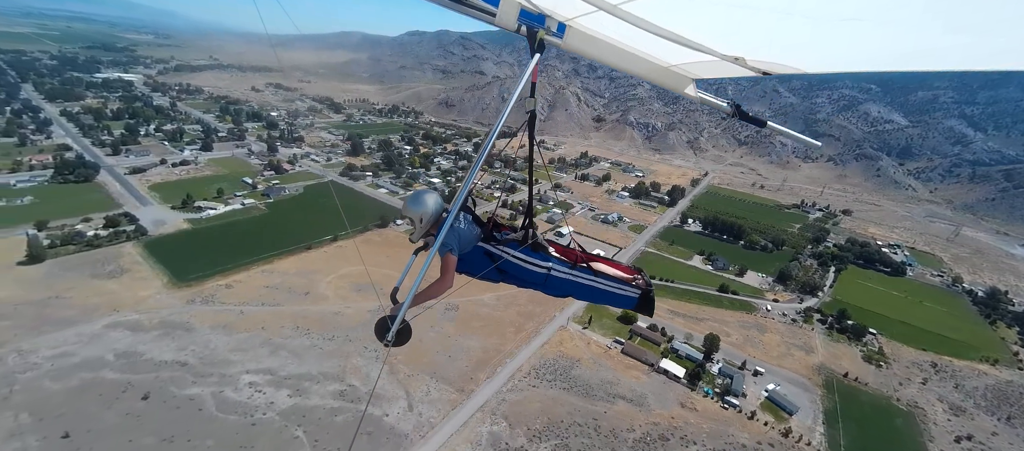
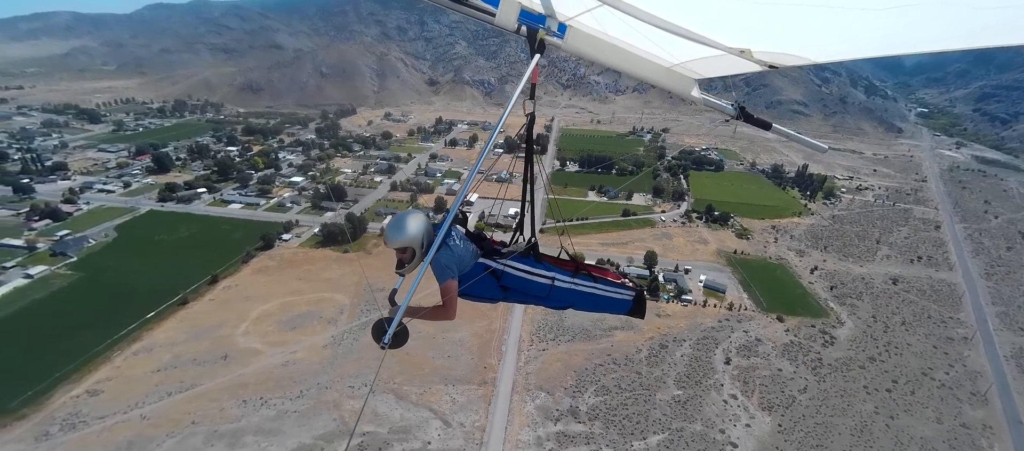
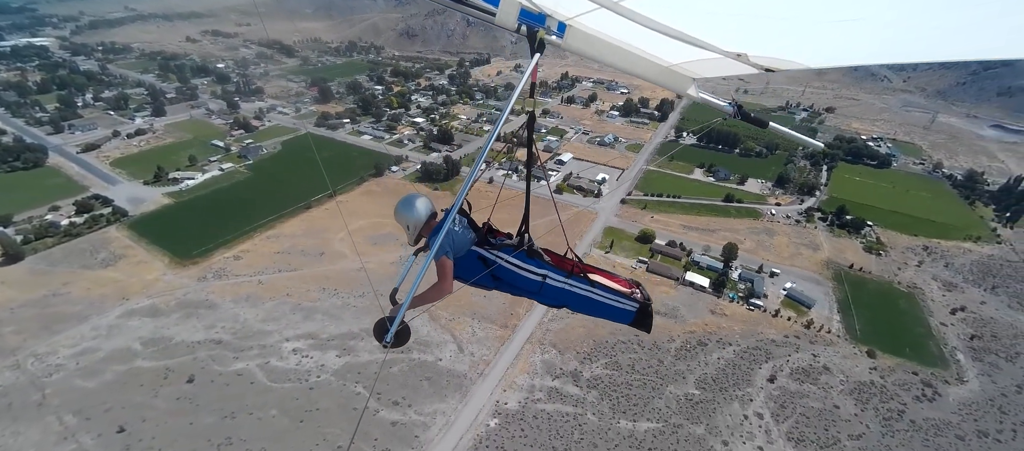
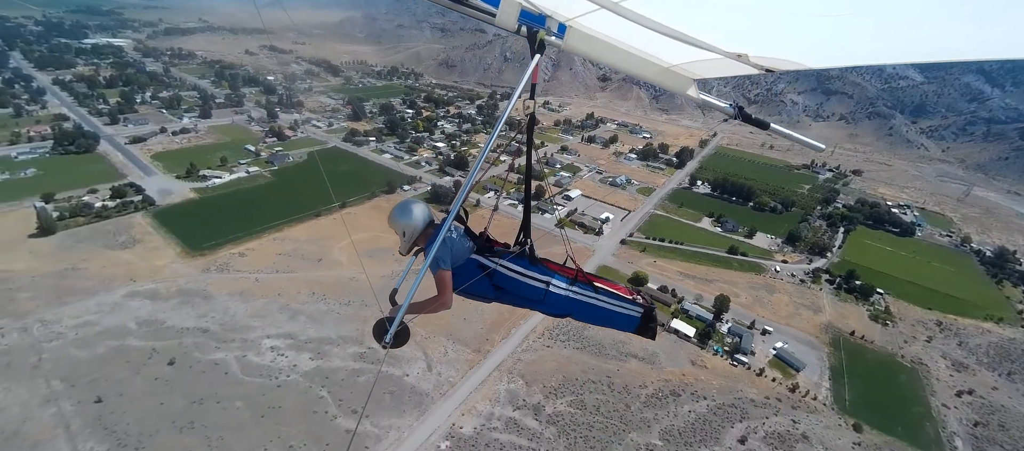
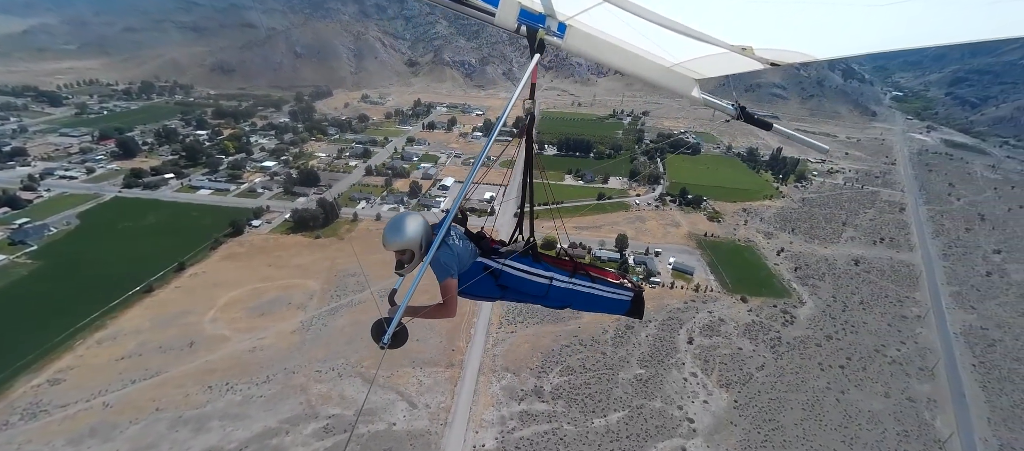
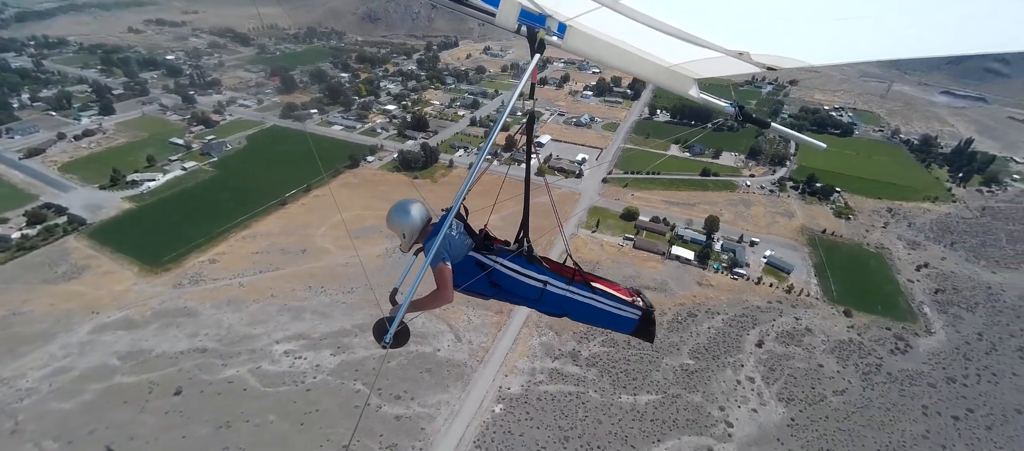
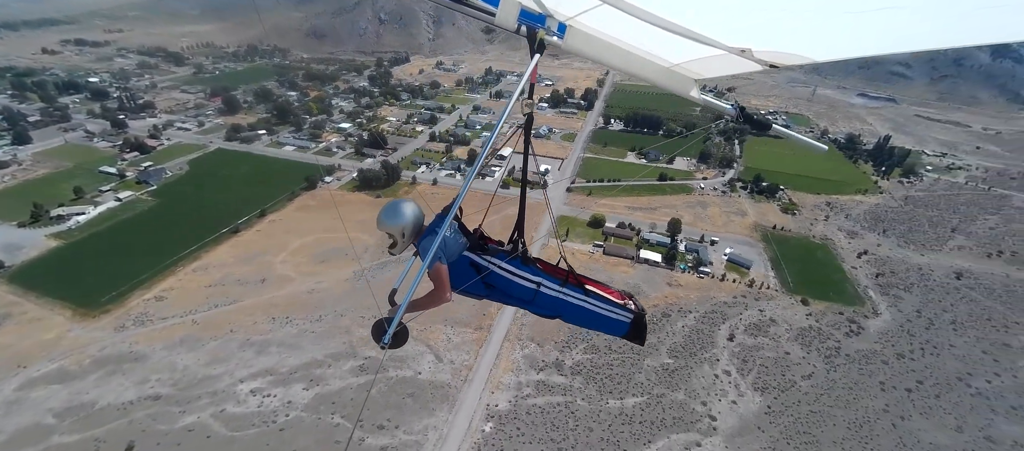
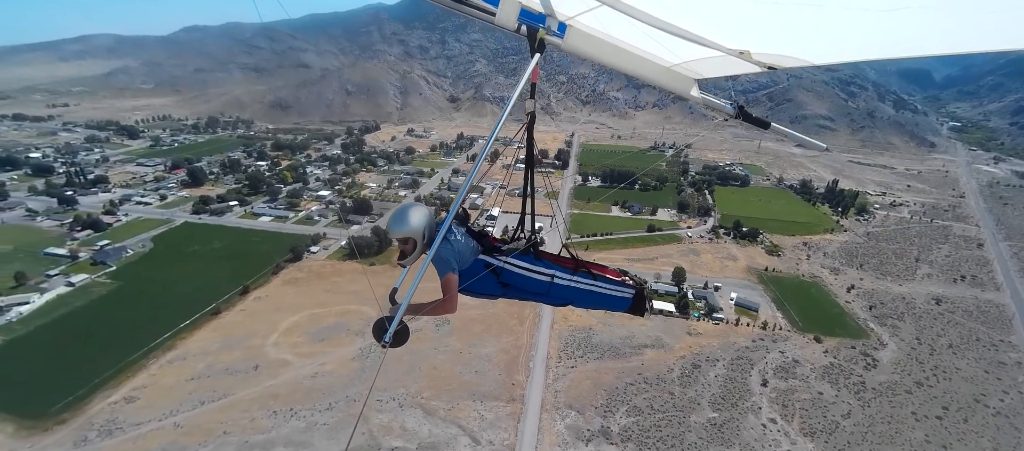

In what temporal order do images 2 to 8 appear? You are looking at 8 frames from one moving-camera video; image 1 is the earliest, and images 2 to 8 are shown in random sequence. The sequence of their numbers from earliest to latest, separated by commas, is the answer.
4, 3, 6, 7, 5, 2, 8
